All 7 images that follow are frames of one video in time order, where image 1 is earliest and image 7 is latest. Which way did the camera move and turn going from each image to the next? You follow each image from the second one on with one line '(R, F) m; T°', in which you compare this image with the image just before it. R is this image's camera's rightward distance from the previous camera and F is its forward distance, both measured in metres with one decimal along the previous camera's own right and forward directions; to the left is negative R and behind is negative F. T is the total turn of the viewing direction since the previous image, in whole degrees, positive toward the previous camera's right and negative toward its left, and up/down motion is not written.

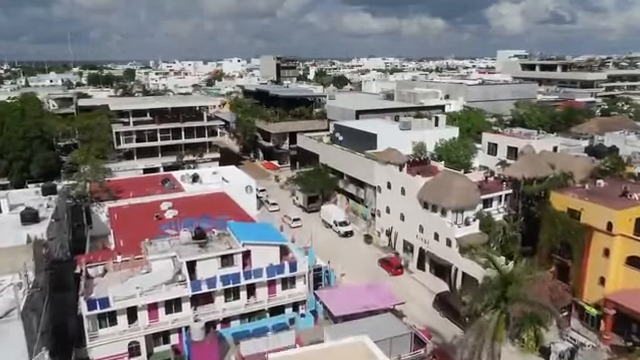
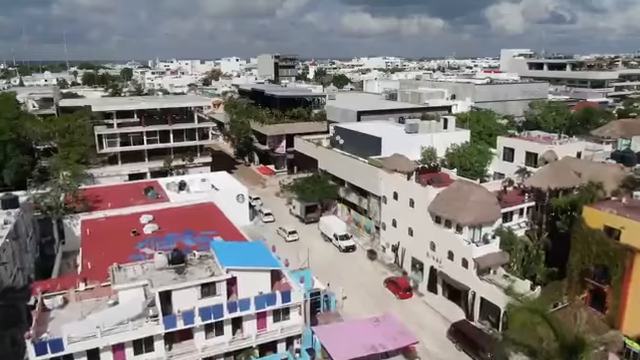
(+0.1, +4.4) m; 0°
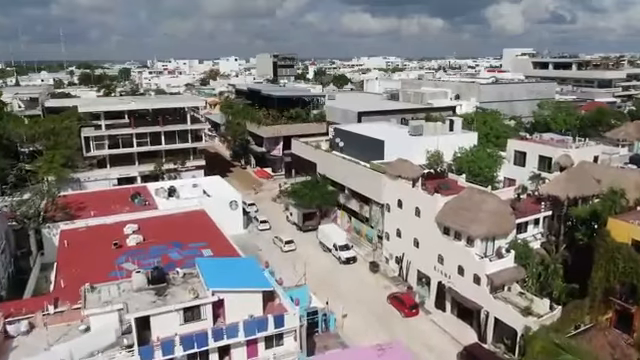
(+0.1, +2.8) m; 0°
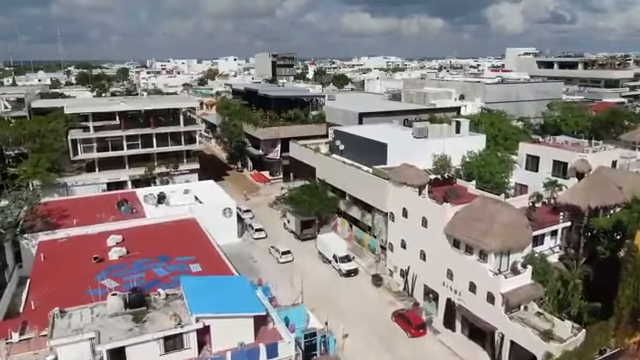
(+0.1, +2.6) m; 0°
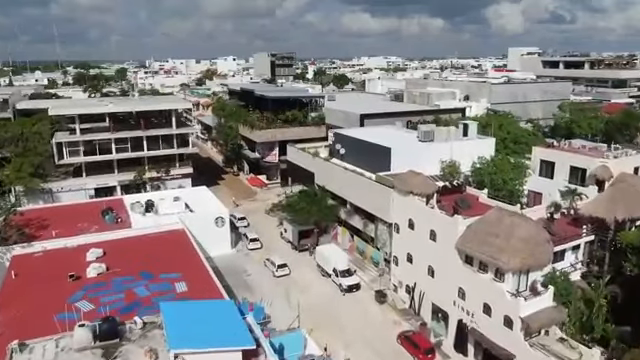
(+0.1, +2.7) m; 0°
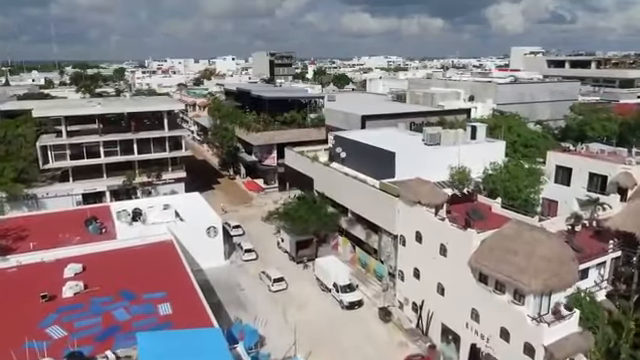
(+0.1, +2.5) m; 0°
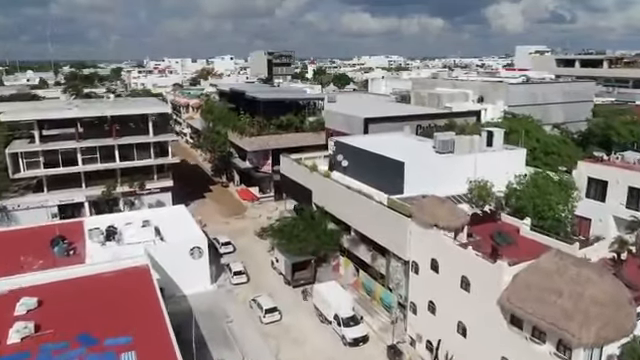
(+0.1, +4.2) m; 0°
